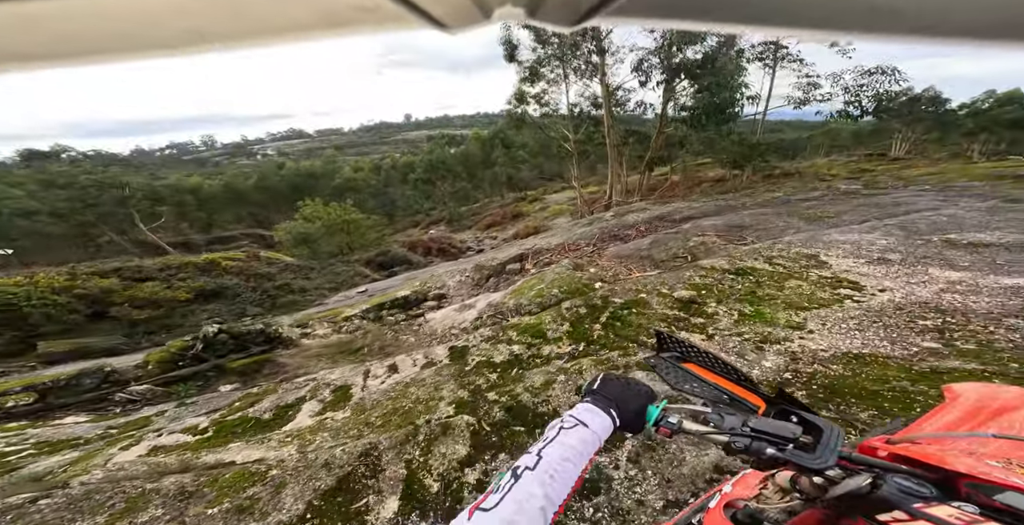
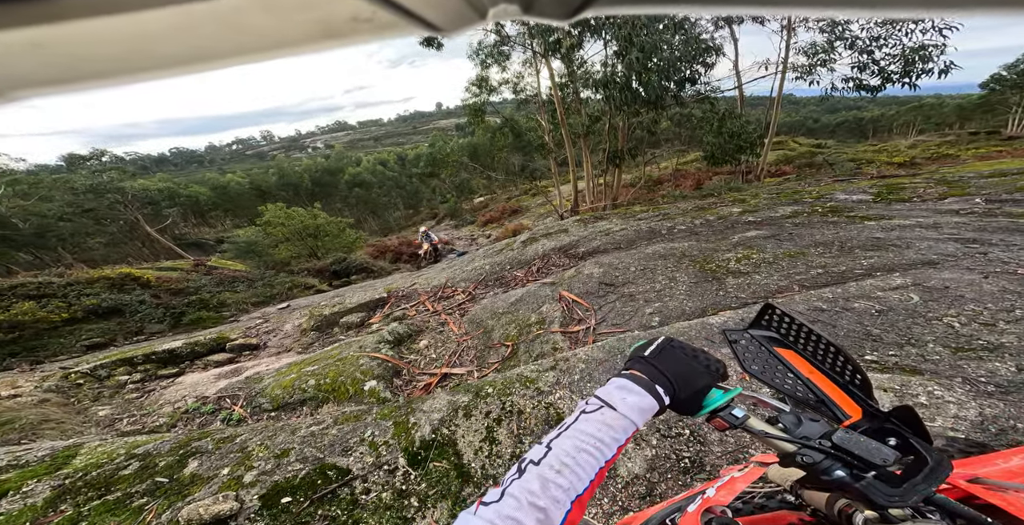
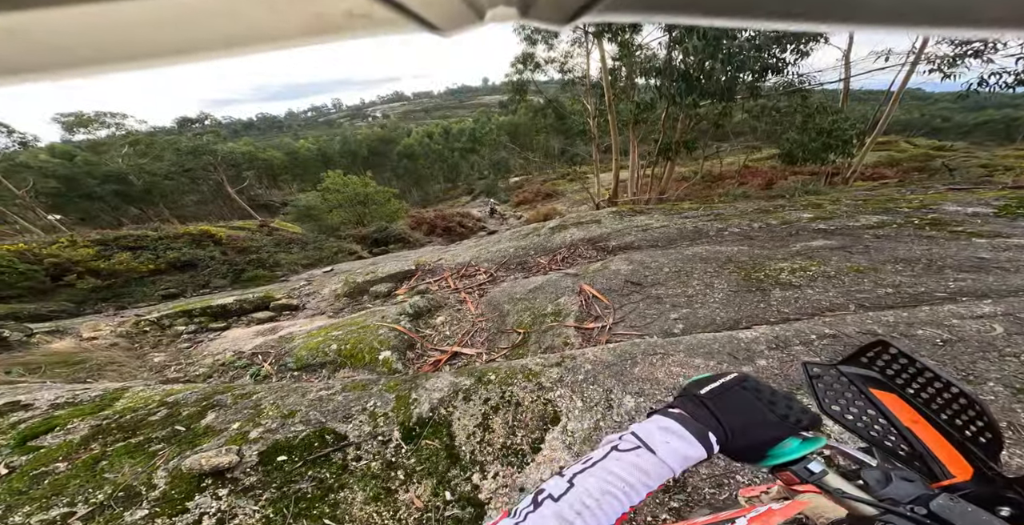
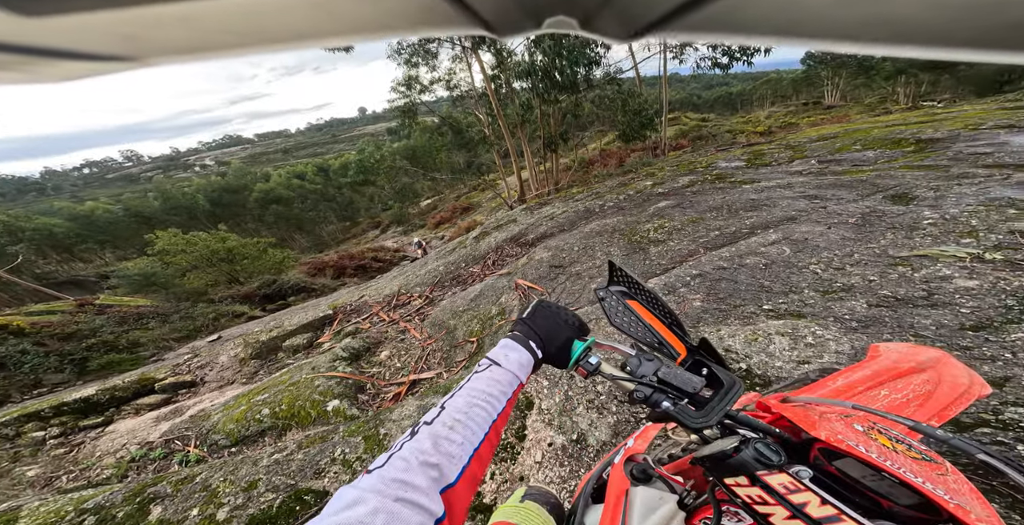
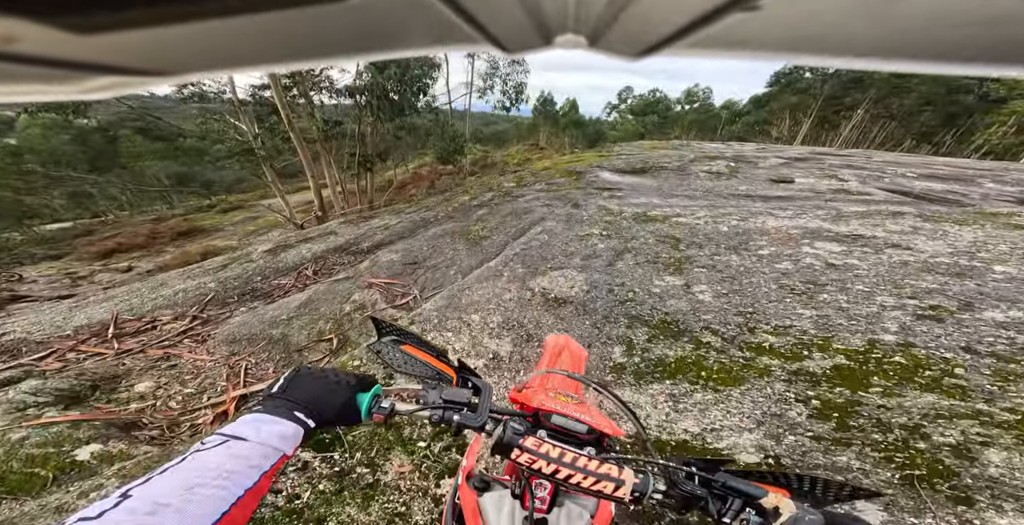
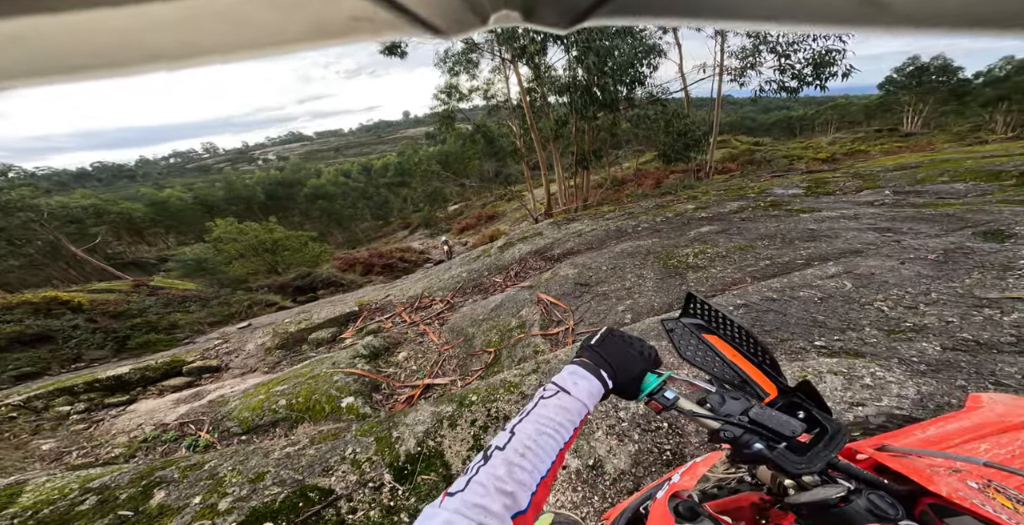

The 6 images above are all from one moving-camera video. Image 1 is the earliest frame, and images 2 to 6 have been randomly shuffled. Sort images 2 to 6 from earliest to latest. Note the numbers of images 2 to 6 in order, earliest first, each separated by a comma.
5, 3, 6, 4, 2
